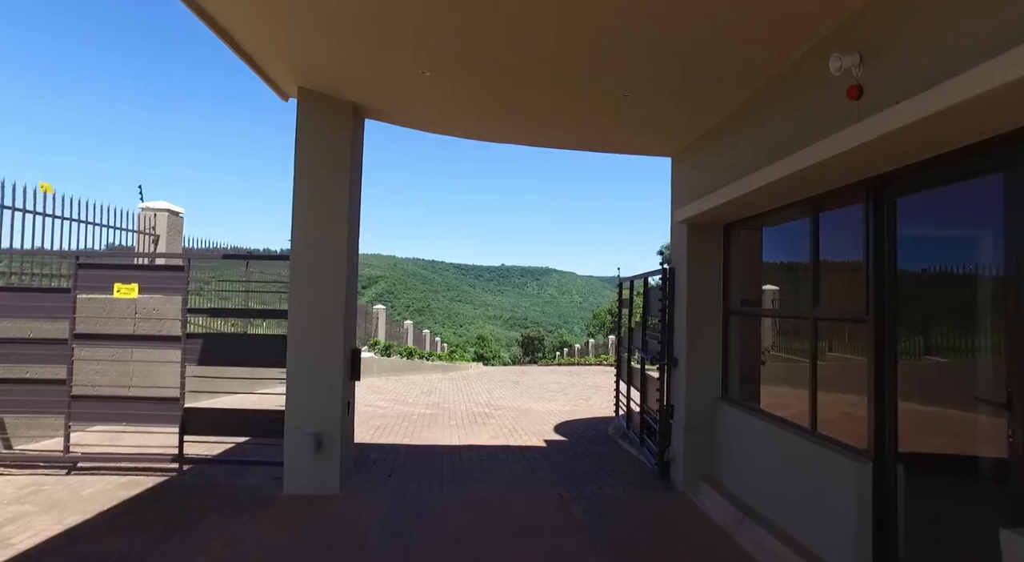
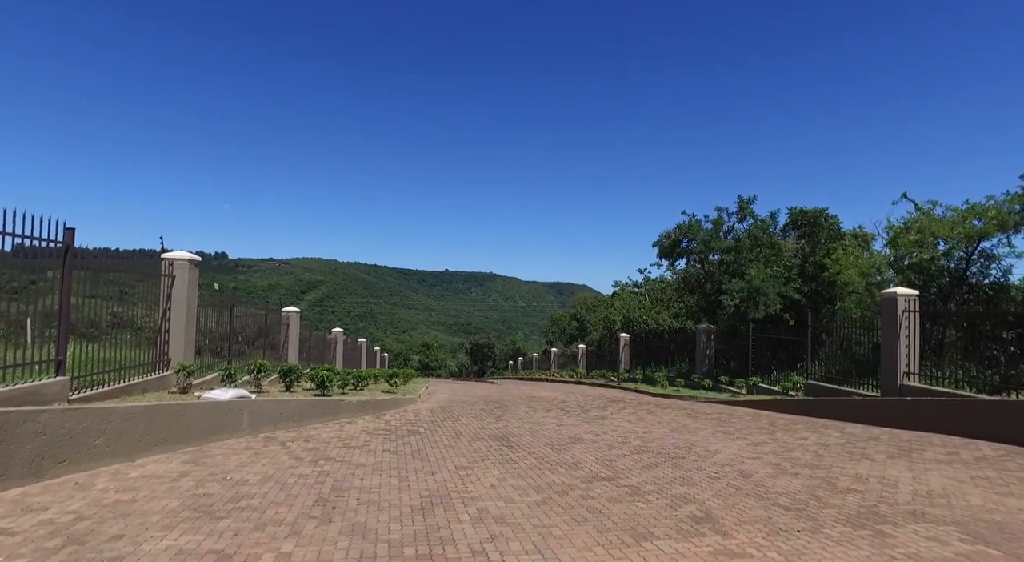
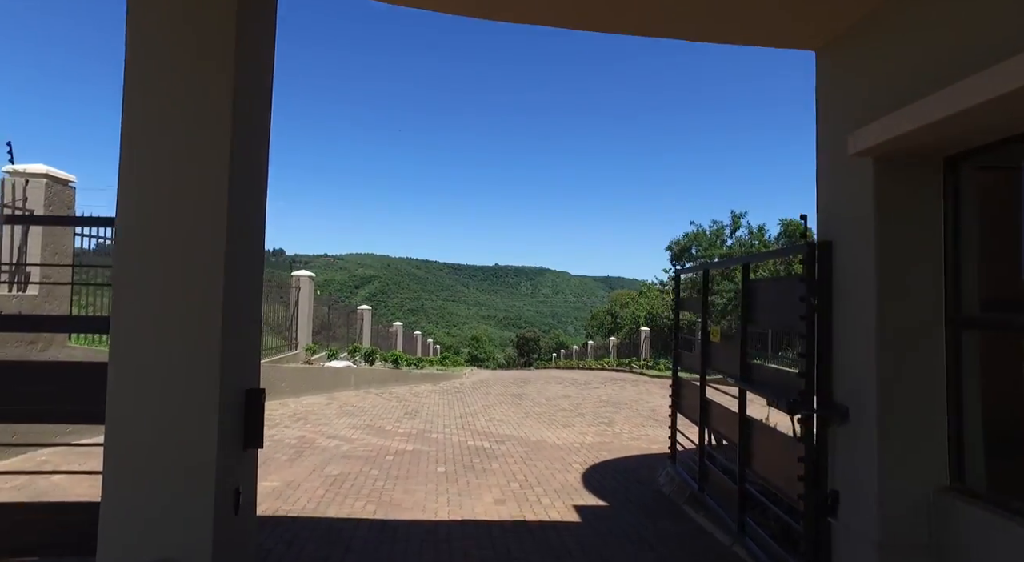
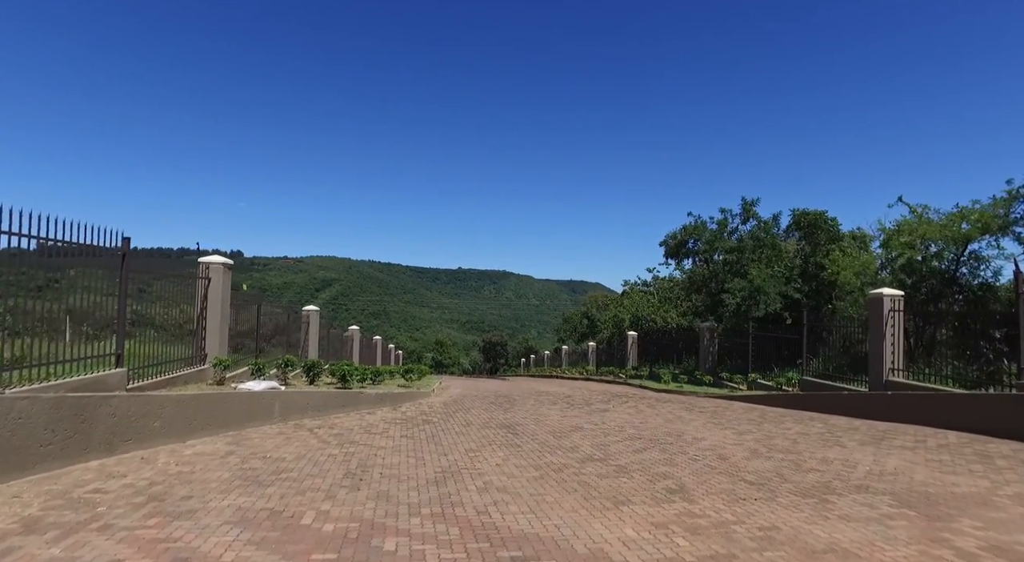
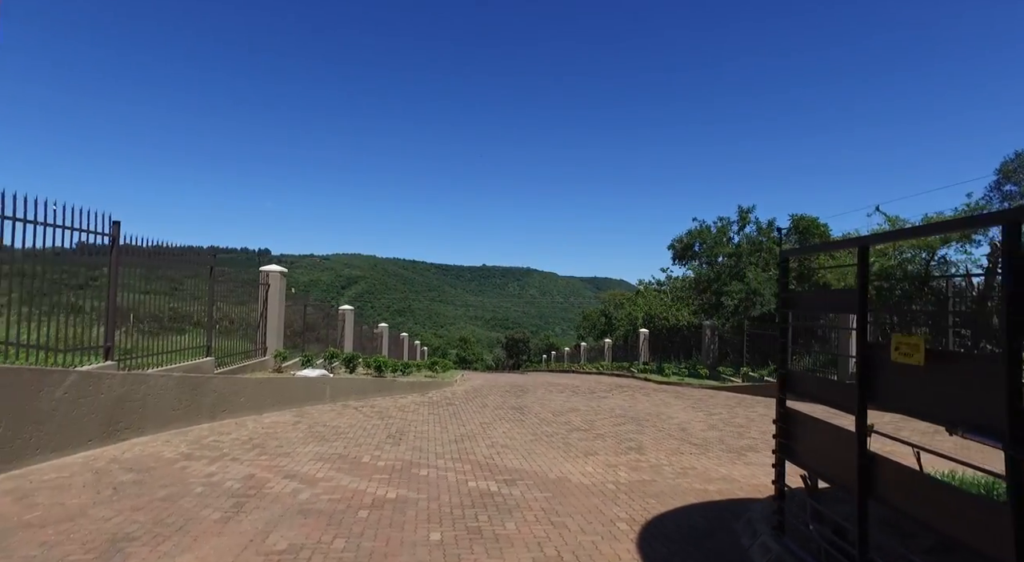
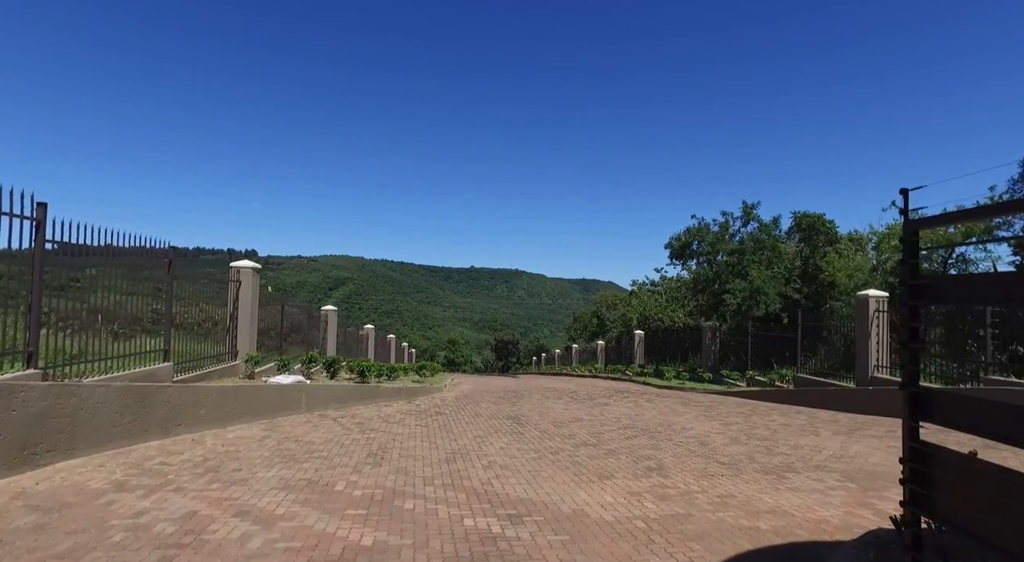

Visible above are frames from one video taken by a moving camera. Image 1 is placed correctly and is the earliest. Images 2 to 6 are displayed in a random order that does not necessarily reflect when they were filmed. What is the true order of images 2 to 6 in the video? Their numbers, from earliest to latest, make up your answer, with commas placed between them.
3, 5, 6, 4, 2
